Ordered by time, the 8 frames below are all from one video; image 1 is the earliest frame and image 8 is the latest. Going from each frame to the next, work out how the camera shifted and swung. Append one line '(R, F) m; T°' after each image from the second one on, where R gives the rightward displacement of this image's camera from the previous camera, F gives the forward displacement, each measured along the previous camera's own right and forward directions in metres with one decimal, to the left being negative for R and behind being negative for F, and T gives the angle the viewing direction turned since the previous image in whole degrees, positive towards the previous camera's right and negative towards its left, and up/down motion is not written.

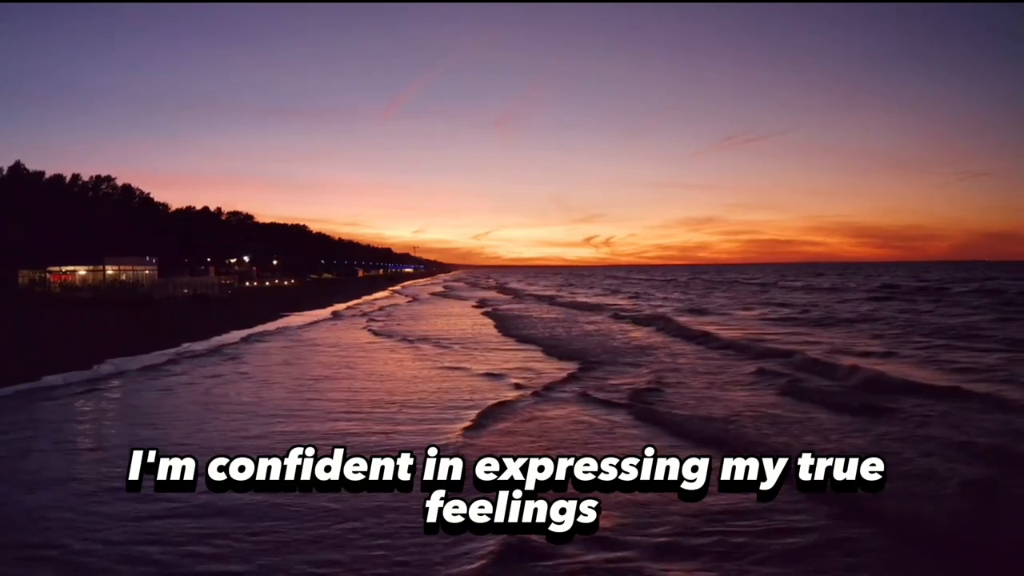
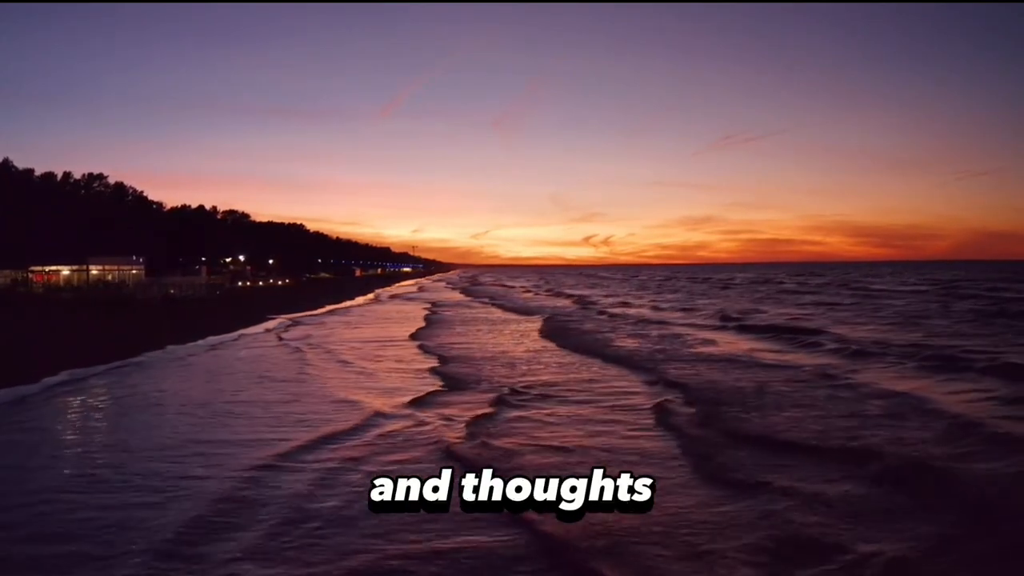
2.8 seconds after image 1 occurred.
(+0.5, +2.2) m; 0°
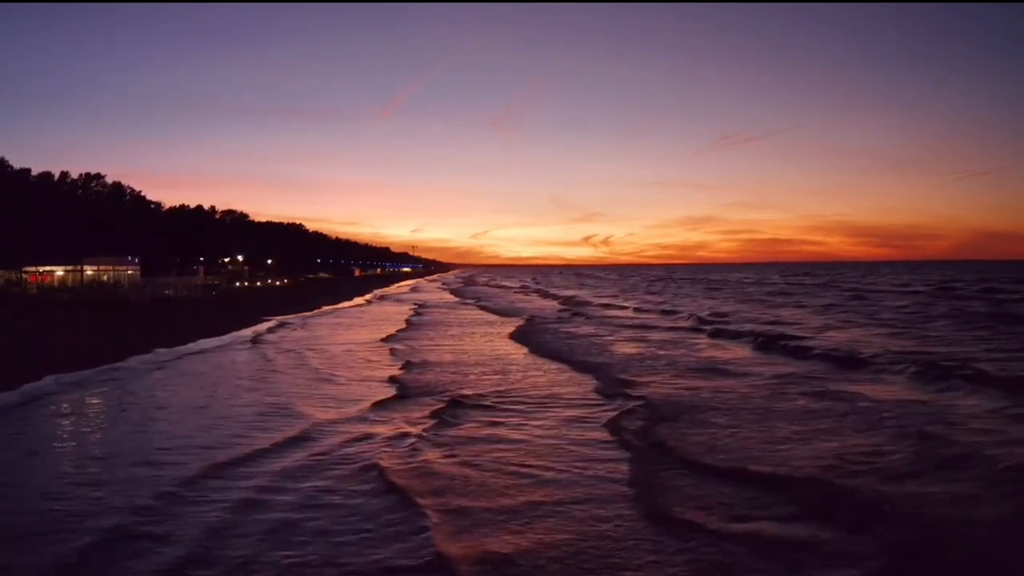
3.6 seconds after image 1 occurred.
(+0.6, +0.7) m; 0°
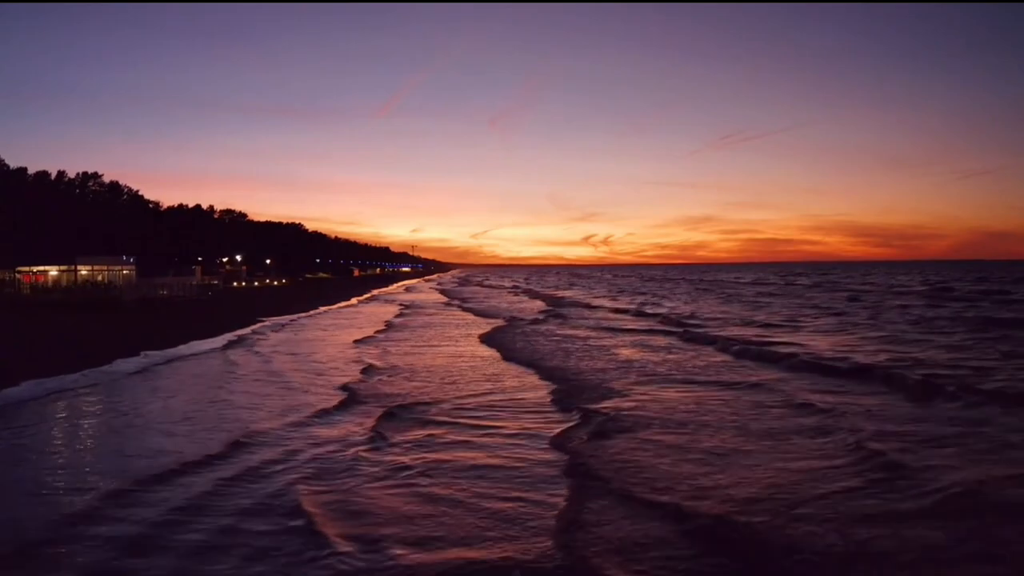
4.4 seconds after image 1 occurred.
(+0.7, +0.6) m; 0°
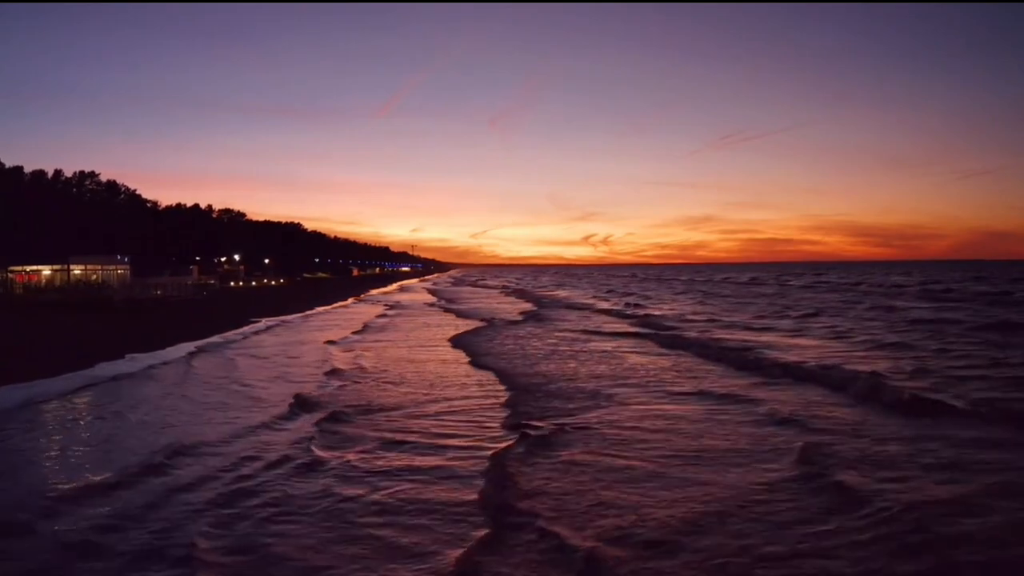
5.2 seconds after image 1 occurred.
(+0.7, +0.8) m; 0°
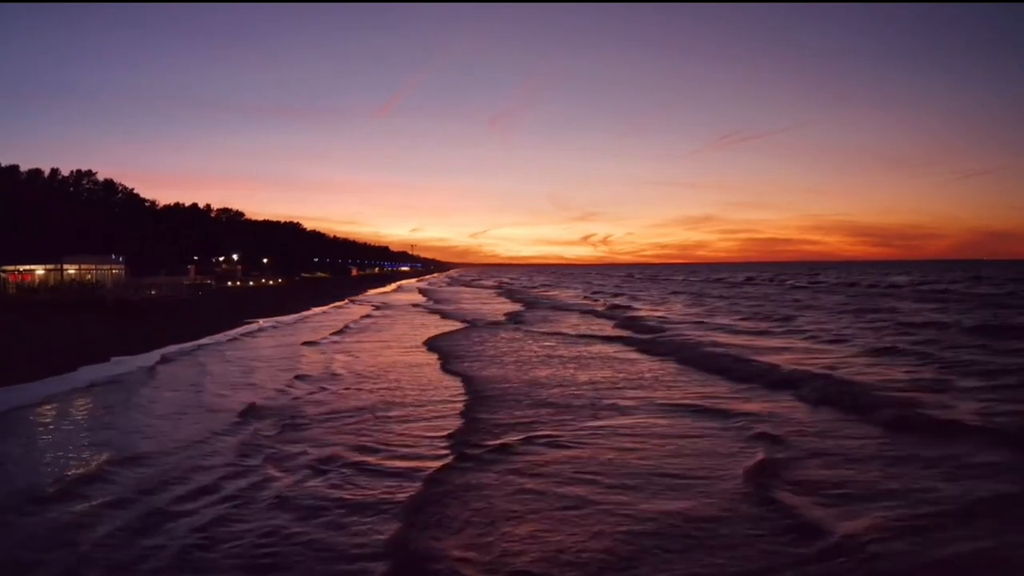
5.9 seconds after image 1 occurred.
(+0.5, +0.7) m; 0°
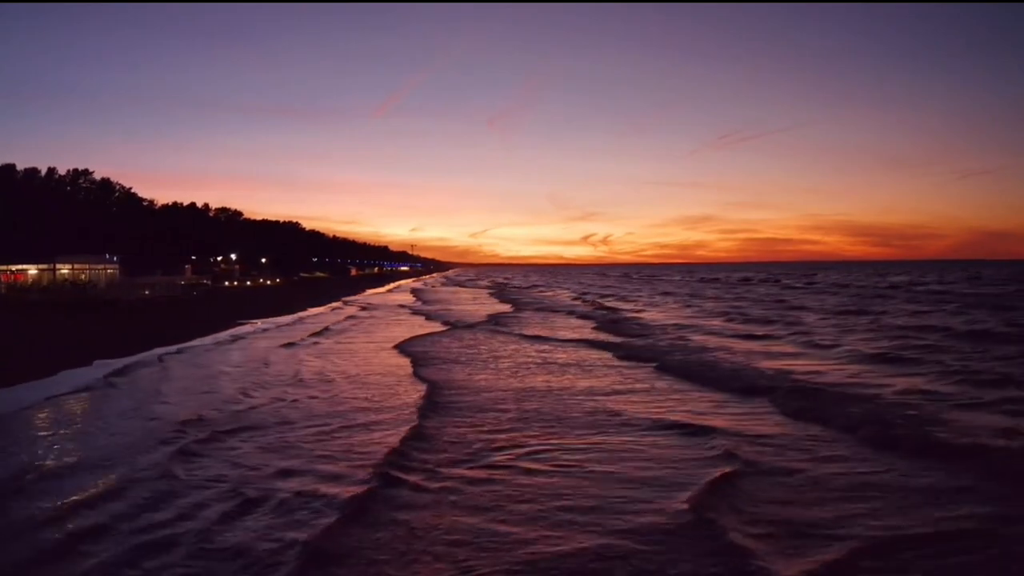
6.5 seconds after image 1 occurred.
(+0.5, +0.8) m; 0°
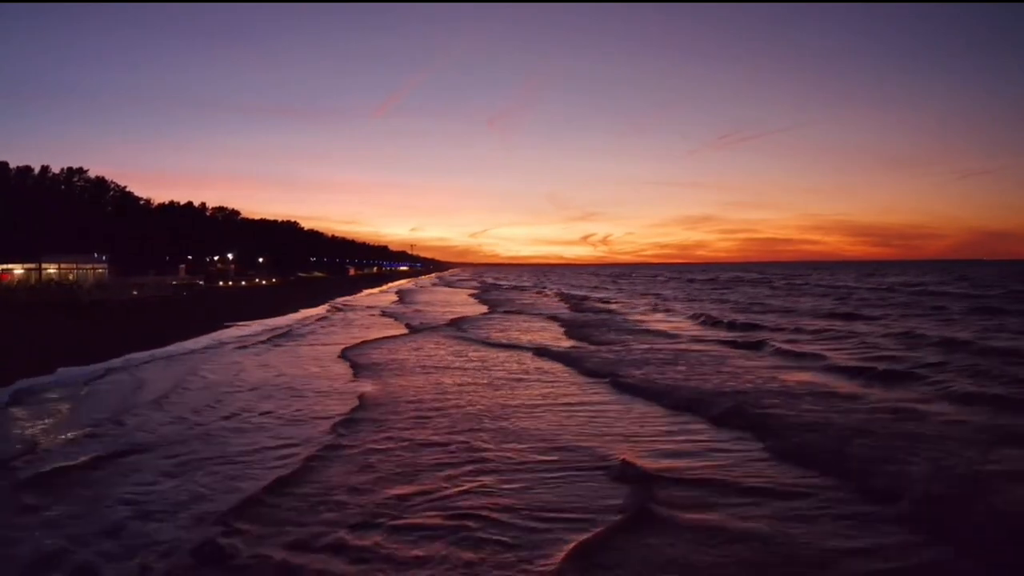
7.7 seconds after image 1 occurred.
(+0.9, +1.7) m; 0°
